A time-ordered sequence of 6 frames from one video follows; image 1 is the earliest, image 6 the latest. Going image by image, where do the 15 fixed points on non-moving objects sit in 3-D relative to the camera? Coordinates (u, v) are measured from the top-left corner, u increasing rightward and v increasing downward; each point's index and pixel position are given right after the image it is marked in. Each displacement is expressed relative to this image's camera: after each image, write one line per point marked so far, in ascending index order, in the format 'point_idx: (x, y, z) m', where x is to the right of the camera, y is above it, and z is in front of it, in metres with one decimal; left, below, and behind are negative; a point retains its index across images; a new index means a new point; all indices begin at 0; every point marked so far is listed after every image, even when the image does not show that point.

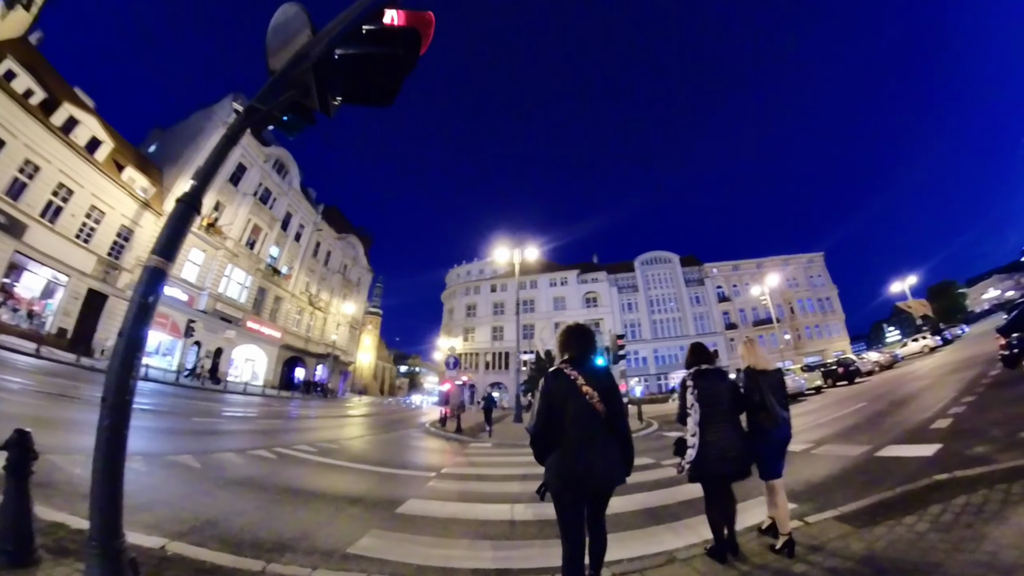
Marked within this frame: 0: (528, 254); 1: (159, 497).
0: (+0.6, +1.6, +19.6) m
1: (-5.9, -3.5, +6.4) m
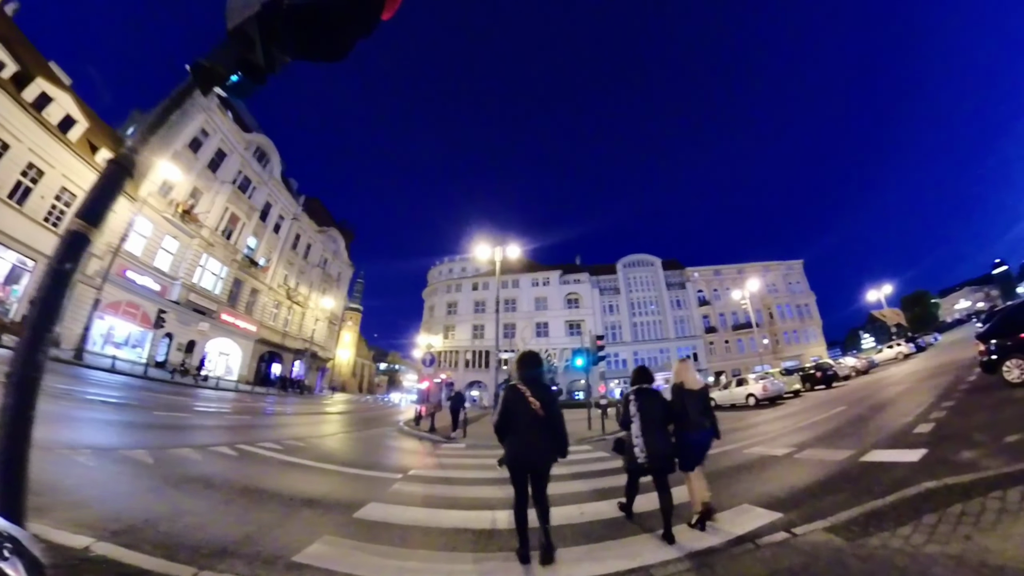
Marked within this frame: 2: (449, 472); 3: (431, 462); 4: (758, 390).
0: (-0.2, +1.8, +19.3) m
1: (-6.3, -3.2, +5.8) m
2: (-1.1, -3.0, +6.1) m
3: (-1.7, -3.3, +7.2) m
4: (+11.7, -4.7, +17.6) m
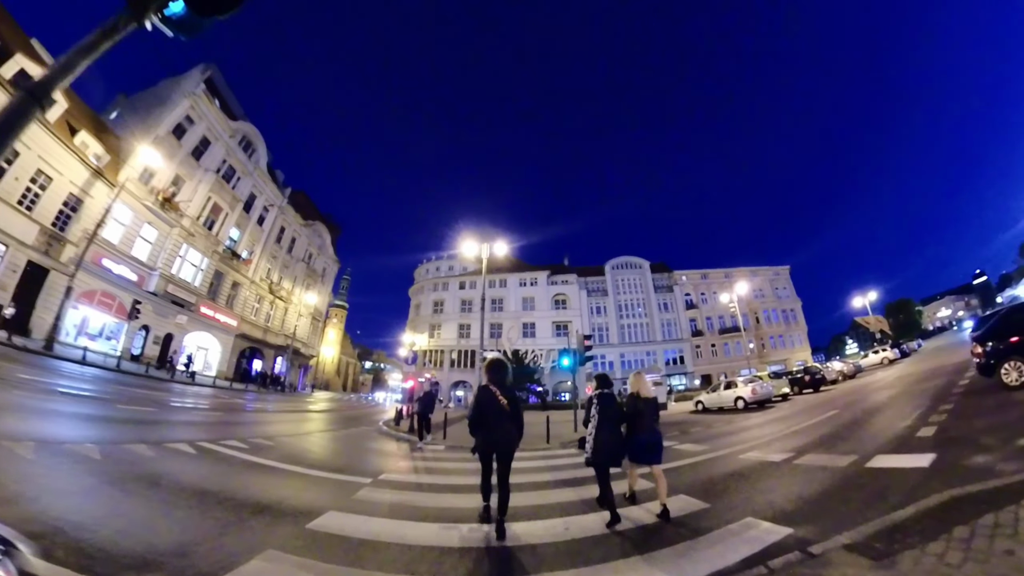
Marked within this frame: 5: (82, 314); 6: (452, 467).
0: (-0.8, +1.9, +18.8) m
1: (-6.6, -2.8, +5.2) m
2: (-1.4, -2.8, +5.6) m
3: (-2.0, -3.1, +6.7) m
4: (+11.0, -4.8, +17.5) m
5: (-22.2, -1.3, +19.9) m
6: (-1.1, -3.2, +6.7) m
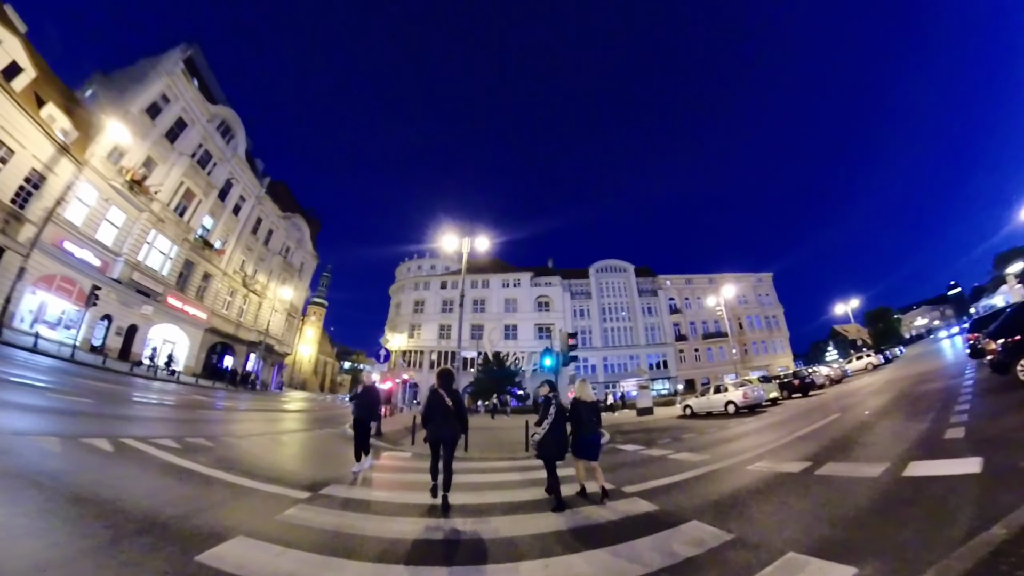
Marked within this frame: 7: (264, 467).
0: (-1.5, +2.1, +18.0) m
1: (-6.9, -2.4, +4.1) m
2: (-1.7, -2.6, +4.8) m
3: (-2.4, -2.8, +5.8) m
4: (+10.2, -4.9, +17.1) m
5: (-23.0, -0.6, +18.2) m
6: (-1.4, -2.9, +5.9) m
7: (-4.0, -2.8, +6.0) m
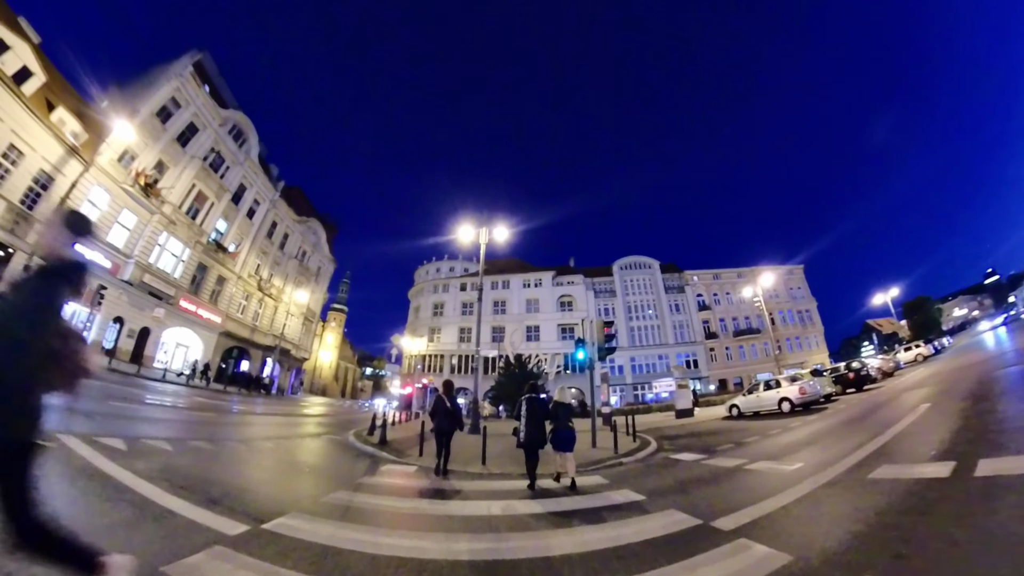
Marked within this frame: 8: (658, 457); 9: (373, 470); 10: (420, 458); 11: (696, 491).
0: (-0.6, +2.4, +16.6) m
1: (-6.6, -2.1, +2.9) m
2: (-1.3, -2.1, +3.3) m
3: (-1.9, -2.4, +4.4) m
4: (+11.2, -4.3, +15.0) m
5: (-22.0, -0.9, +17.8) m
6: (-1.0, -2.5, +4.4) m
7: (-3.6, -2.4, +4.7) m
8: (+2.9, -3.3, +7.4) m
9: (-2.2, -2.8, +5.9) m
10: (-1.7, -3.2, +7.1) m
11: (+2.4, -2.6, +4.9) m
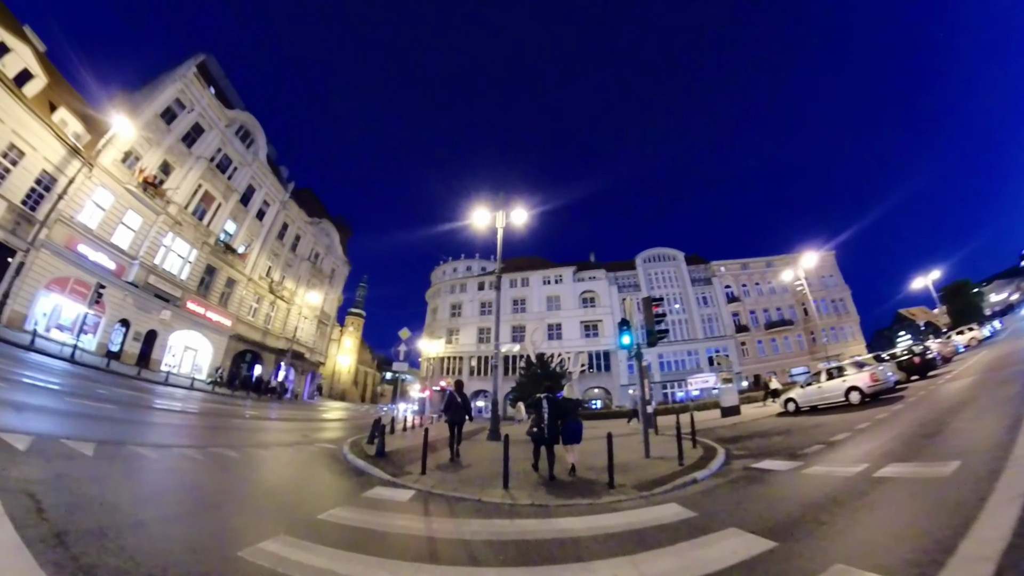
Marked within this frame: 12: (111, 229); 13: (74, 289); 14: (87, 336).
0: (+0.1, +2.8, +15.1) m
1: (-6.3, -1.8, +1.6) m
2: (-1.0, -1.6, +1.8) m
3: (-1.6, -1.9, +2.9) m
4: (+12.0, -3.4, +12.9) m
5: (-21.1, -1.1, +17.1) m
6: (-0.7, -2.0, +2.9) m
7: (-3.2, -2.0, +3.2) m
8: (+3.4, -2.7, +5.6) m
9: (-1.7, -2.4, +4.4) m
10: (-1.2, -2.7, +5.6) m
11: (+2.7, -2.0, +3.2) m
12: (-20.7, +2.9, +19.6) m
13: (-21.0, -0.4, +17.9) m
14: (-21.0, -2.7, +18.5) m
